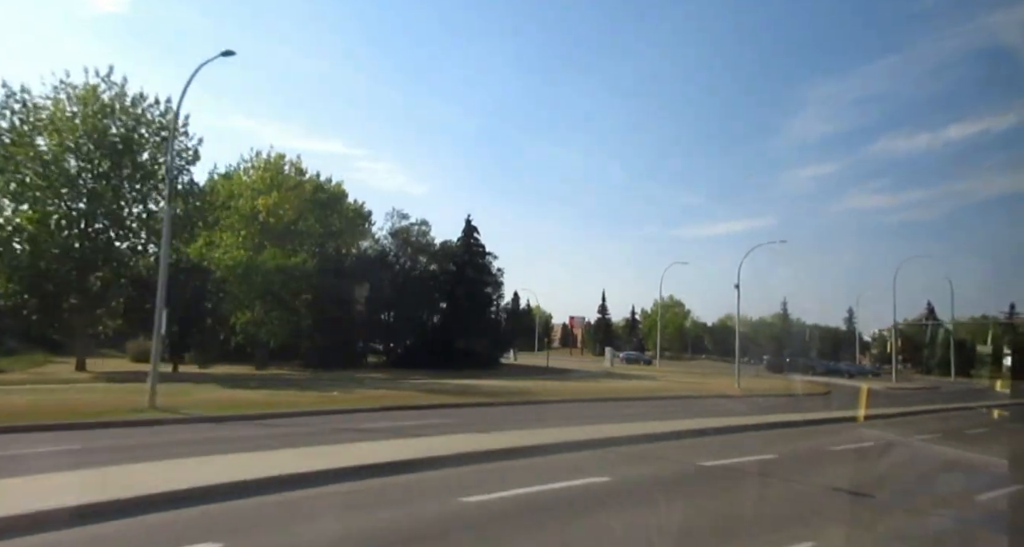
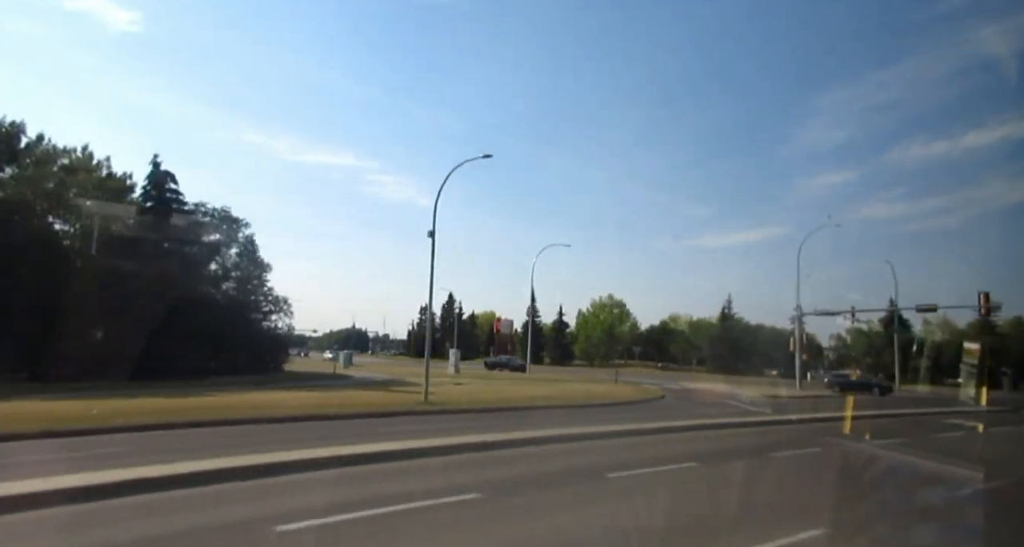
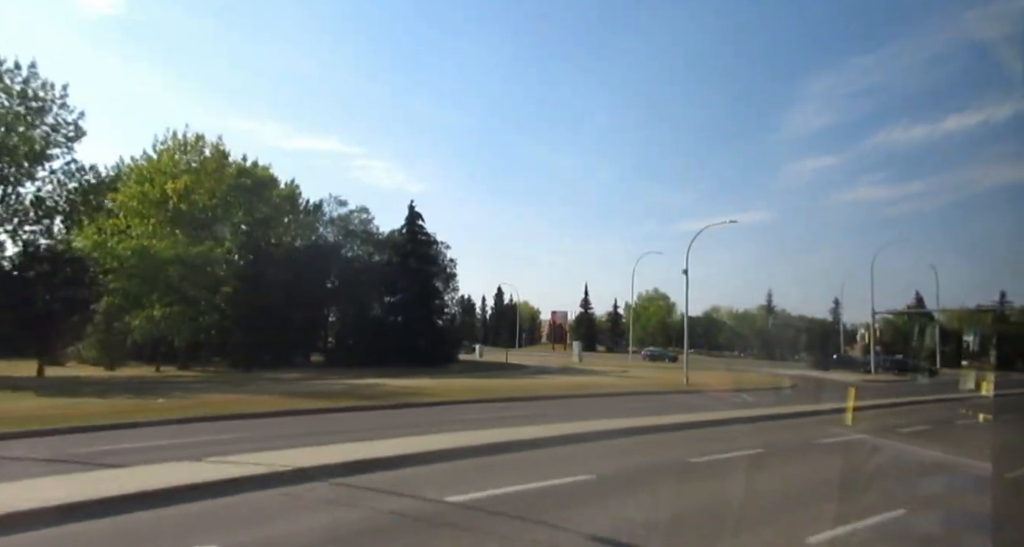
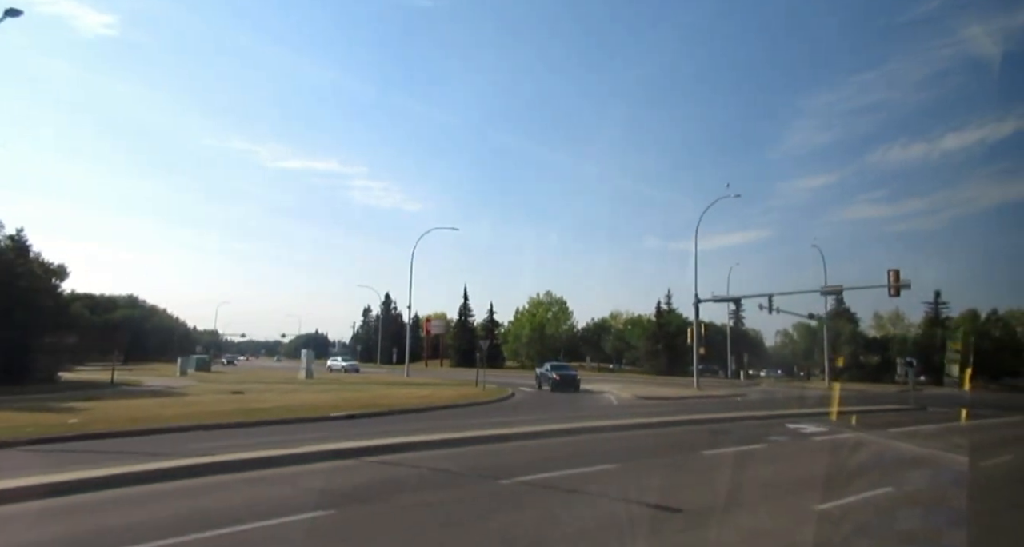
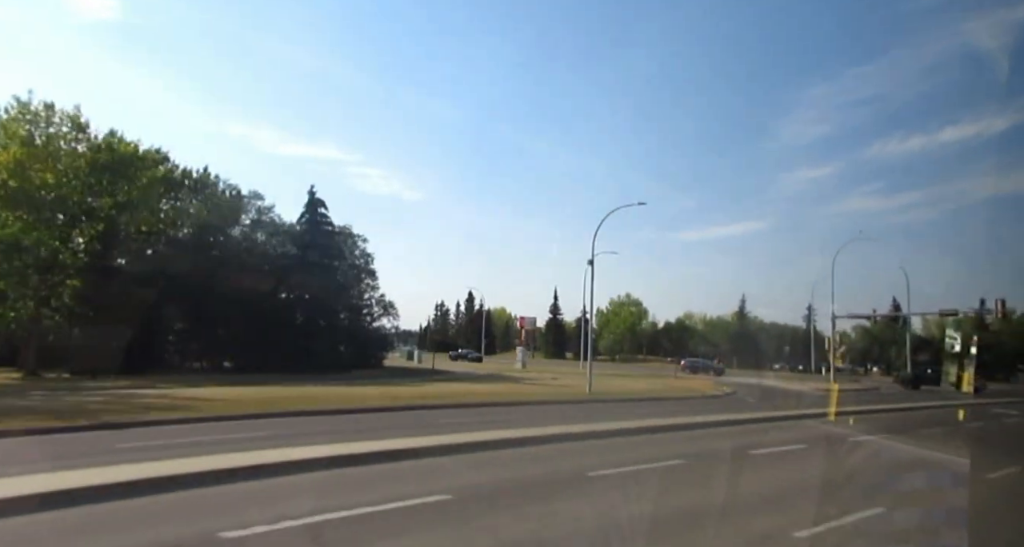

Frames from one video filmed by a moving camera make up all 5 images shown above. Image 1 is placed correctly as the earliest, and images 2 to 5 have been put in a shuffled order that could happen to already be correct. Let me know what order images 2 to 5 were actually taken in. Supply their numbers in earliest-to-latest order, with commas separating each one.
3, 5, 2, 4
